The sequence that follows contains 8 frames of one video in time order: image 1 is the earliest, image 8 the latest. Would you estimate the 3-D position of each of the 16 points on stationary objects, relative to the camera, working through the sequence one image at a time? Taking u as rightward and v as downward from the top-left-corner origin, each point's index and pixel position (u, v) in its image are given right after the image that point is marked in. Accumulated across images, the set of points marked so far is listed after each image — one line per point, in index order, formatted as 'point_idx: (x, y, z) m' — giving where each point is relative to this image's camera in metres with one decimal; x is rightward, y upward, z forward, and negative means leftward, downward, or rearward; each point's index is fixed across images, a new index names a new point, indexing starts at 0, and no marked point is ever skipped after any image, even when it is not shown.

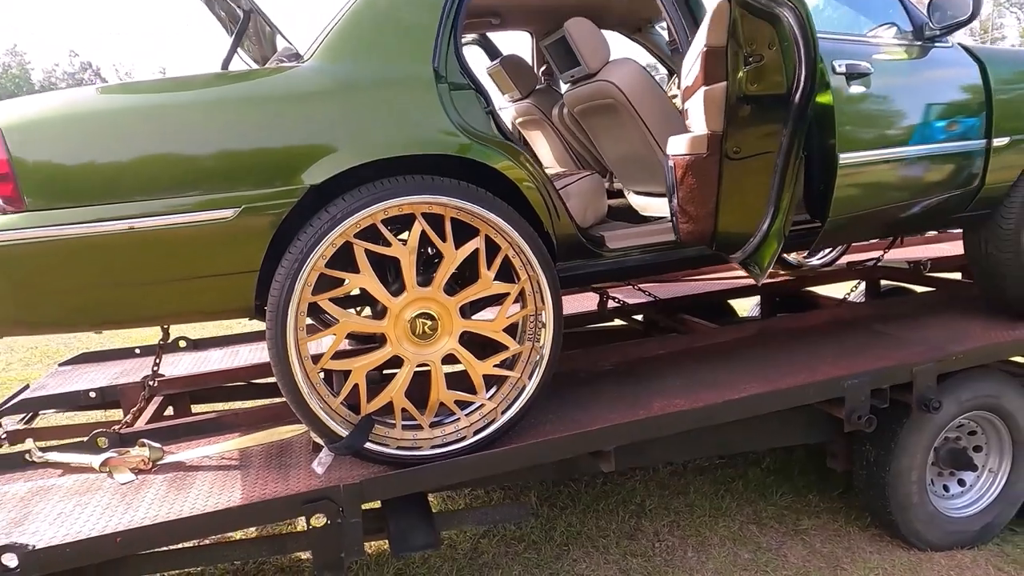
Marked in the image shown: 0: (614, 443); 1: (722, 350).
0: (+0.3, -0.4, +1.9) m
1: (+0.8, -0.2, +2.6) m
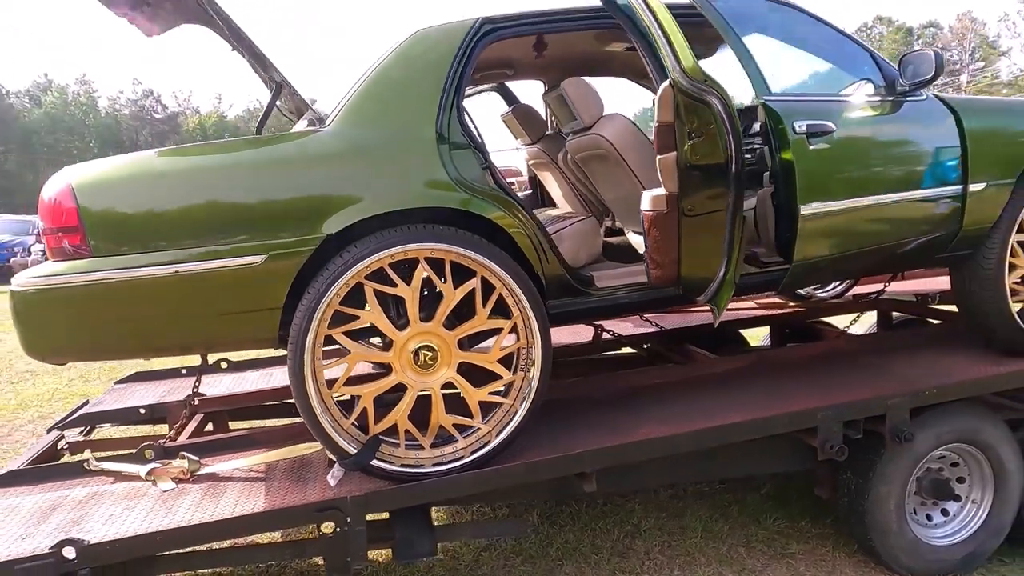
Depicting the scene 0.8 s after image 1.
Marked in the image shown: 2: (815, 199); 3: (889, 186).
0: (+0.3, -0.6, +2.1) m
1: (+0.8, -0.4, +2.8) m
2: (+0.9, +0.3, +2.2) m
3: (+1.2, +0.4, +2.3) m
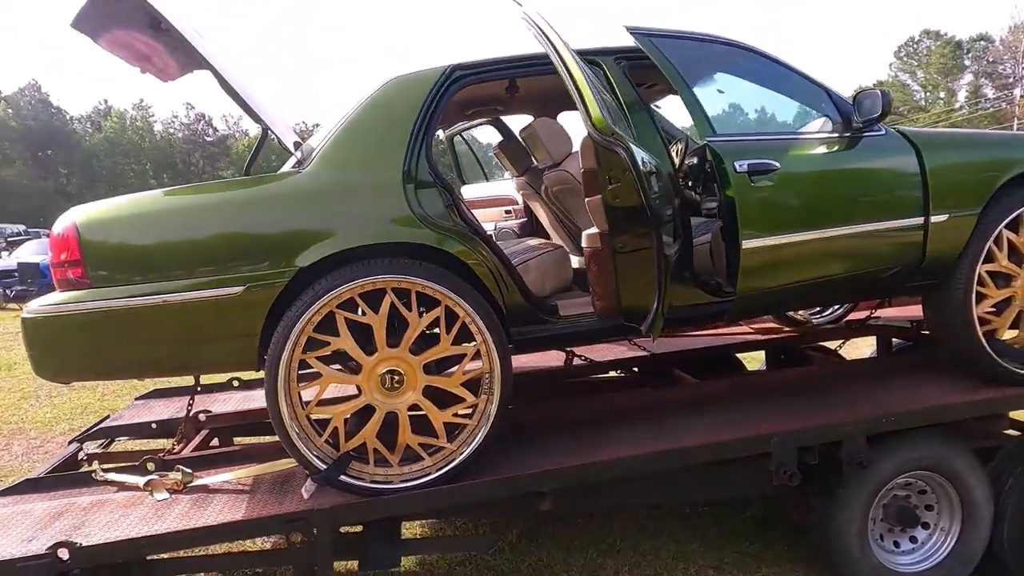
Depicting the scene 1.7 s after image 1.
0: (+0.1, -0.6, +2.2) m
1: (+0.7, -0.5, +2.8) m
2: (+0.8, +0.2, +2.3) m
3: (+1.1, +0.2, +2.4) m
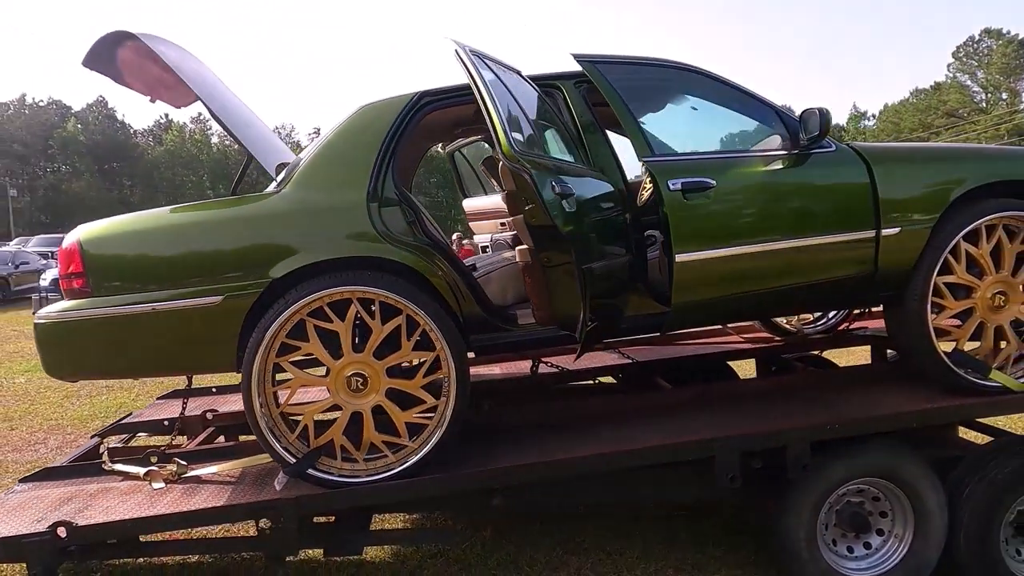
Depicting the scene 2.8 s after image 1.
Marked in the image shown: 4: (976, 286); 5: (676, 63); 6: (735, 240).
0: (0.0, -0.7, +2.4) m
1: (+0.6, -0.5, +2.9) m
2: (+0.6, +0.2, +2.4) m
3: (+1.0, +0.2, +2.5) m
4: (+1.8, 0.0, +2.7) m
5: (+0.7, +0.9, +2.7) m
6: (+0.8, +0.2, +2.4) m
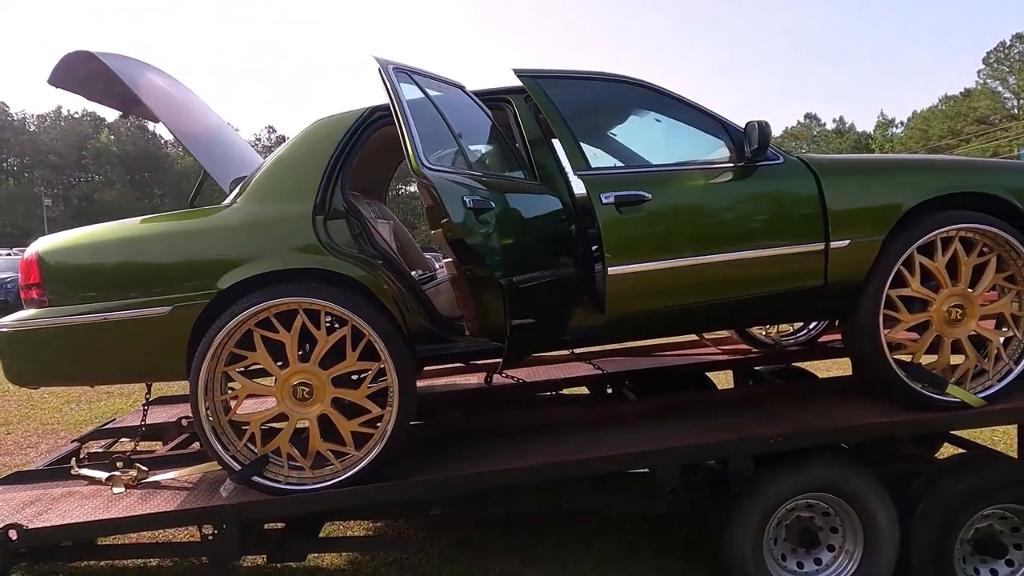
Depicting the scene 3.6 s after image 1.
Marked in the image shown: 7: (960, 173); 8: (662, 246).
0: (-0.2, -0.7, +2.4) m
1: (+0.4, -0.6, +3.0) m
2: (+0.4, +0.1, +2.4) m
3: (+0.8, +0.2, +2.5) m
4: (+1.6, 0.0, +2.6) m
5: (+0.5, +0.8, +2.7) m
6: (+0.6, +0.1, +2.4) m
7: (+1.8, +0.5, +2.6) m
8: (+0.5, +0.2, +2.4) m
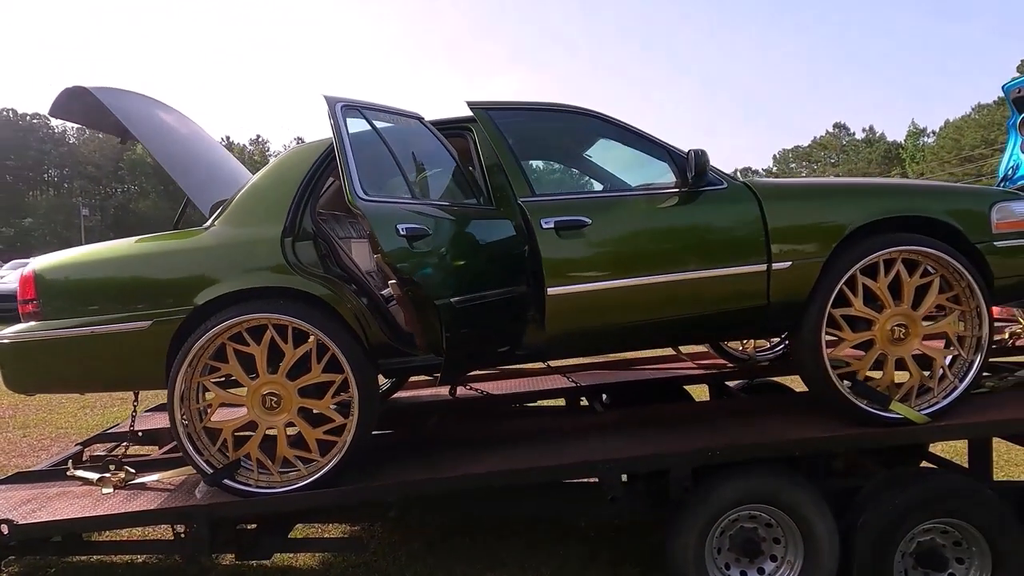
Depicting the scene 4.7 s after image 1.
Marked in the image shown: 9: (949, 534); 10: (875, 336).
0: (-0.4, -0.8, +2.6) m
1: (+0.3, -0.7, +3.1) m
2: (+0.2, 0.0, +2.6) m
3: (+0.6, +0.1, +2.6) m
4: (+1.5, -0.1, +2.7) m
5: (+0.3, +0.8, +2.9) m
6: (+0.4, +0.1, +2.6) m
7: (+1.6, +0.4, +2.7) m
8: (+0.4, +0.1, +2.6) m
9: (+1.7, -1.0, +2.7) m
10: (+1.5, -0.2, +2.7) m
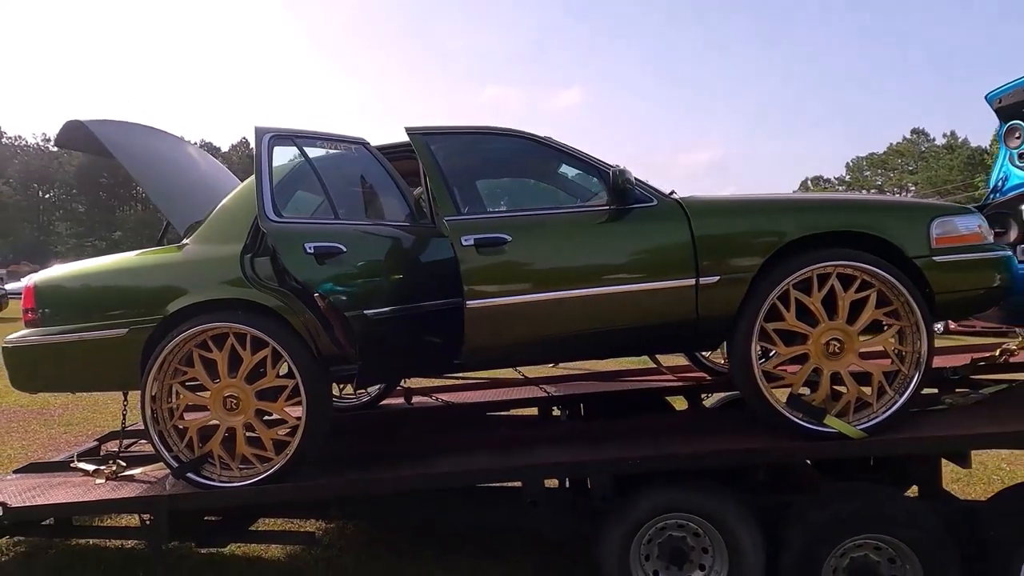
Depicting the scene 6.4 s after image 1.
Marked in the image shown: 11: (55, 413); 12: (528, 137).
0: (-0.7, -0.8, +2.8) m
1: (+0.1, -0.7, +3.2) m
2: (0.0, 0.0, +2.7) m
3: (+0.3, 0.0, +2.7) m
4: (+1.2, -0.2, +2.7) m
5: (+0.1, +0.7, +3.0) m
6: (+0.1, 0.0, +2.7) m
7: (+1.3, +0.3, +2.8) m
8: (+0.1, 0.0, +2.7) m
9: (+1.5, -1.0, +2.6) m
10: (+1.2, -0.3, +2.7) m
11: (-4.3, -1.2, +6.3) m
12: (+0.1, +0.7, +3.0) m
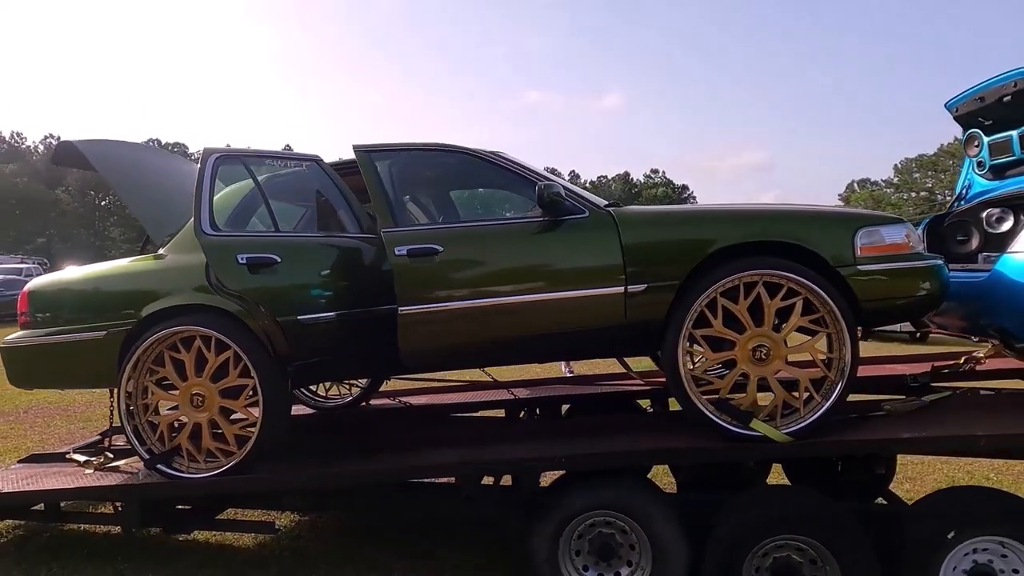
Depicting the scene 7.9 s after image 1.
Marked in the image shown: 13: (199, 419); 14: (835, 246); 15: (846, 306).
0: (-1.0, -0.9, +3.0) m
1: (-0.2, -0.8, +3.4) m
2: (-0.3, 0.0, +2.9) m
3: (+0.1, 0.0, +2.9) m
4: (+0.9, -0.2, +2.8) m
5: (-0.2, +0.7, +3.2) m
6: (-0.1, 0.0, +2.9) m
7: (+1.1, +0.3, +2.9) m
8: (-0.2, 0.0, +2.9) m
9: (+1.2, -1.1, +2.7) m
10: (+0.9, -0.3, +2.8) m
11: (-4.3, -1.2, +6.7) m
12: (-0.1, +0.7, +3.2) m
13: (-1.4, -0.6, +3.1) m
14: (+1.4, +0.2, +2.8) m
15: (+1.4, -0.1, +2.8) m
